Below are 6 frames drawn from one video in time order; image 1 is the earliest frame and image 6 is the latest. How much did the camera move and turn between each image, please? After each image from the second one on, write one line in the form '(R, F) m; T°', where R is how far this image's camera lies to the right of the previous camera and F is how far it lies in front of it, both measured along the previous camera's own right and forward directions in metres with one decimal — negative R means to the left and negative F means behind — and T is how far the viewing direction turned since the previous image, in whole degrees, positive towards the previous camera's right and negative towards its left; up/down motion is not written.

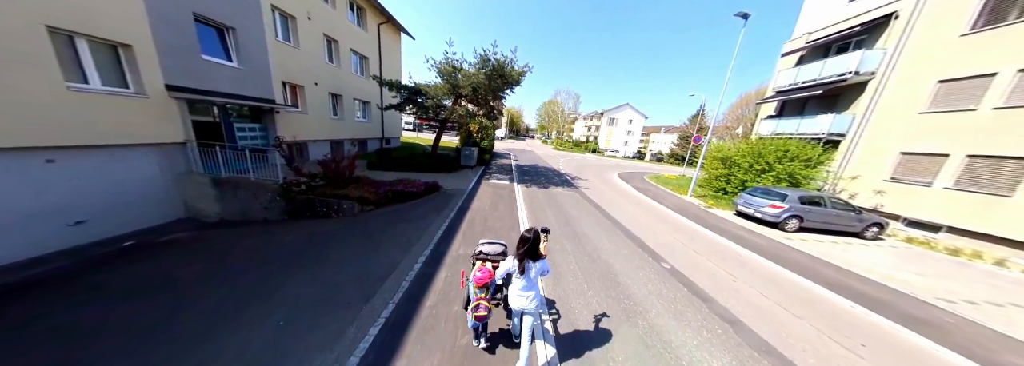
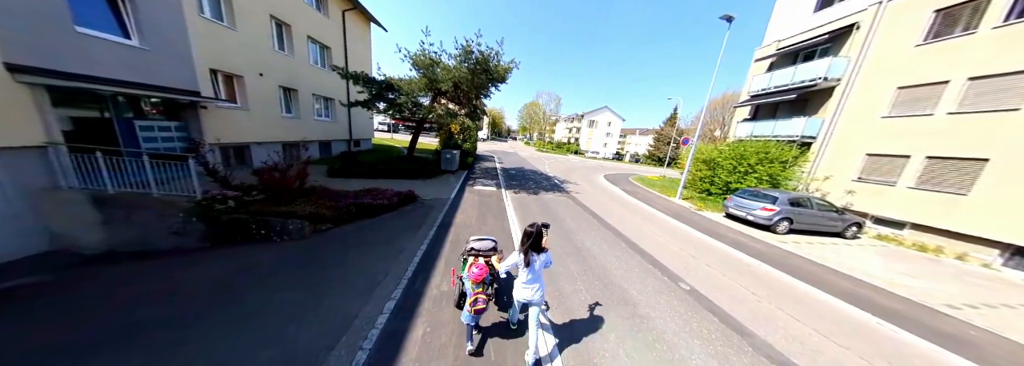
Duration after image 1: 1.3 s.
(-0.2, +0.9) m; +5°
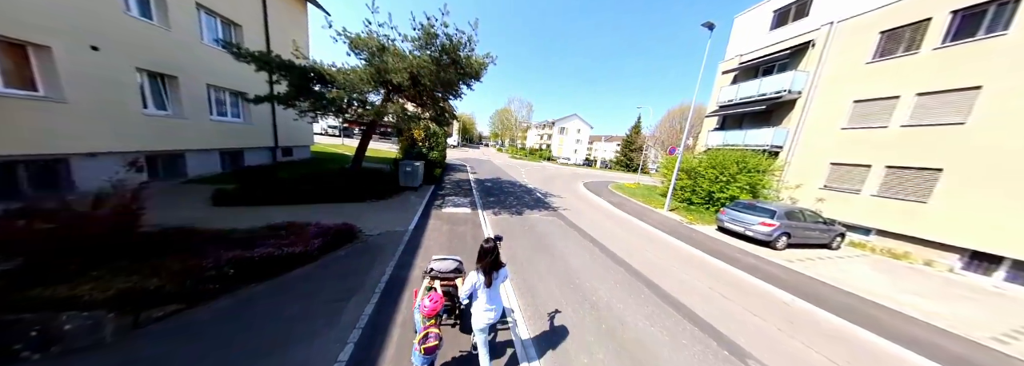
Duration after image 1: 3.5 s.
(-0.3, +1.7) m; +8°
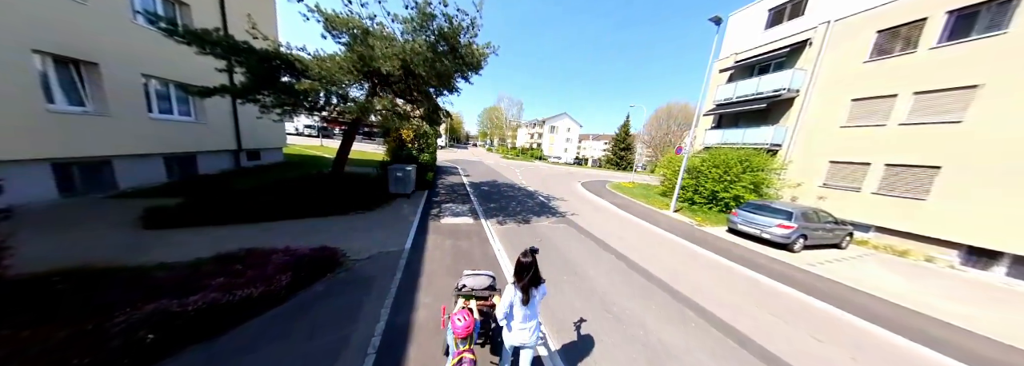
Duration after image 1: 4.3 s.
(-0.6, +0.8) m; +3°
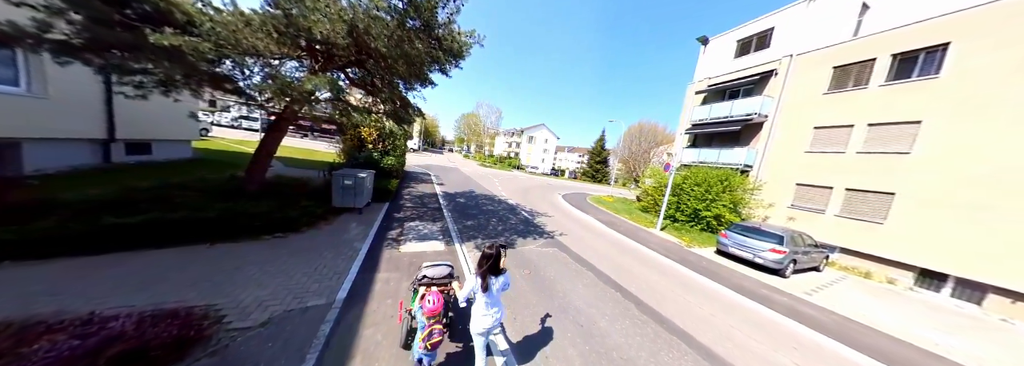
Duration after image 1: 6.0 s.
(-0.2, +1.2) m; +7°
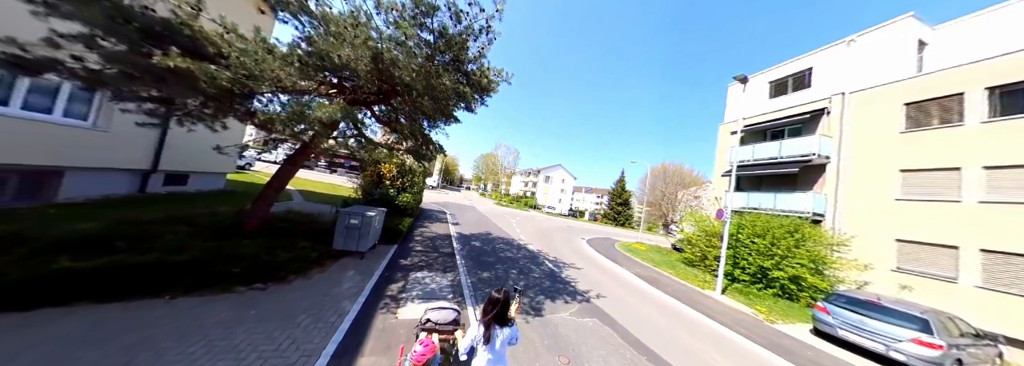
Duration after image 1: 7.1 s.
(-0.3, +0.9) m; -4°
